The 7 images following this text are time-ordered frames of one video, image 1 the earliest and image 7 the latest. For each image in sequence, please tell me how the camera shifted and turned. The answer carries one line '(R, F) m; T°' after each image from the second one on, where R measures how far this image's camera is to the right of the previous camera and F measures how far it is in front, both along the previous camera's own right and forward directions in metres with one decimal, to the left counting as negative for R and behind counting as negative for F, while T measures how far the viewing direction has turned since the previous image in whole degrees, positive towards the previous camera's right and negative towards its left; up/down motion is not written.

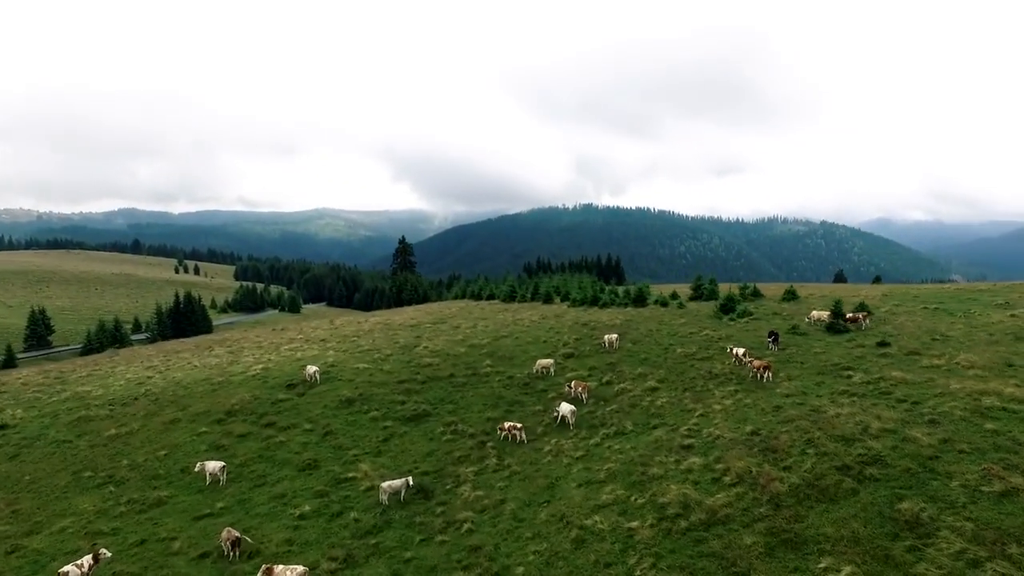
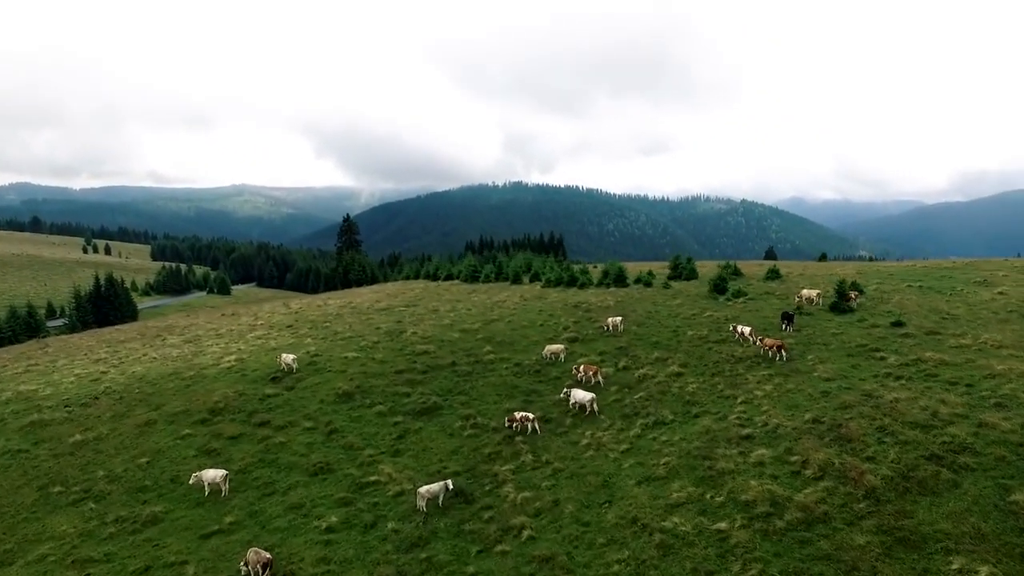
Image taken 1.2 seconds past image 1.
(-3.8, +2.1) m; +6°
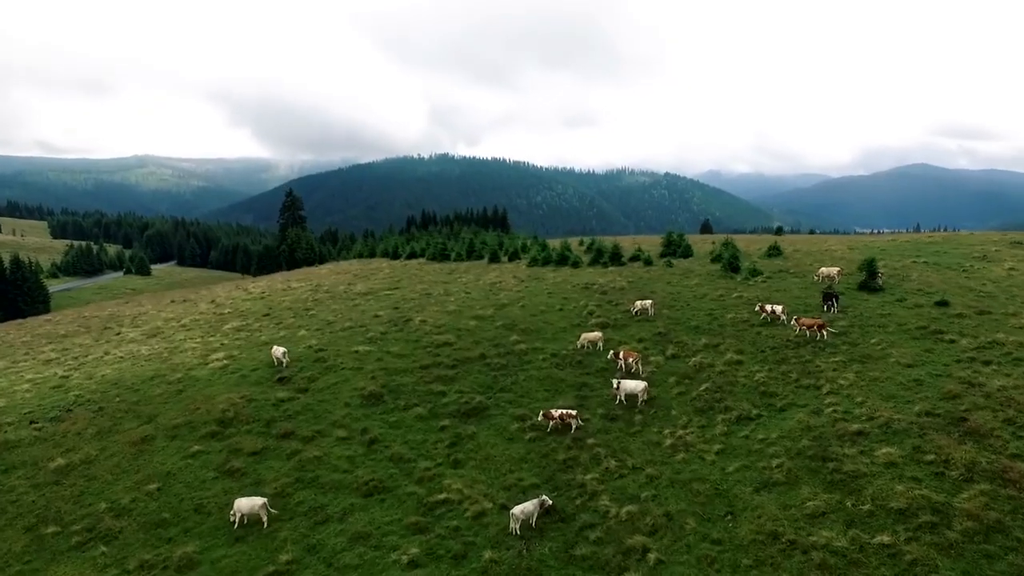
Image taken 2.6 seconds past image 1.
(-4.9, +2.9) m; +7°
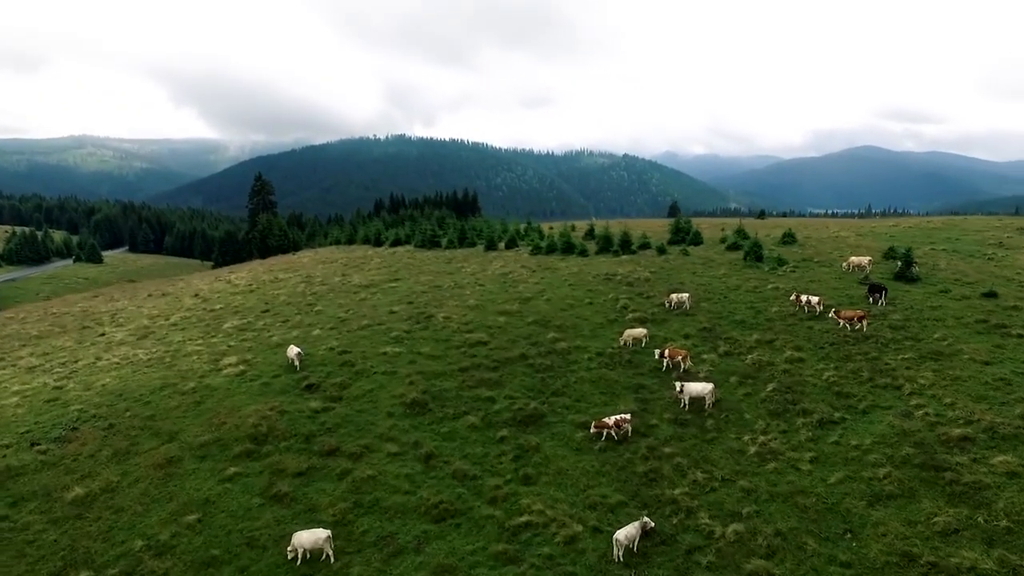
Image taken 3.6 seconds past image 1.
(-3.6, +1.9) m; +4°
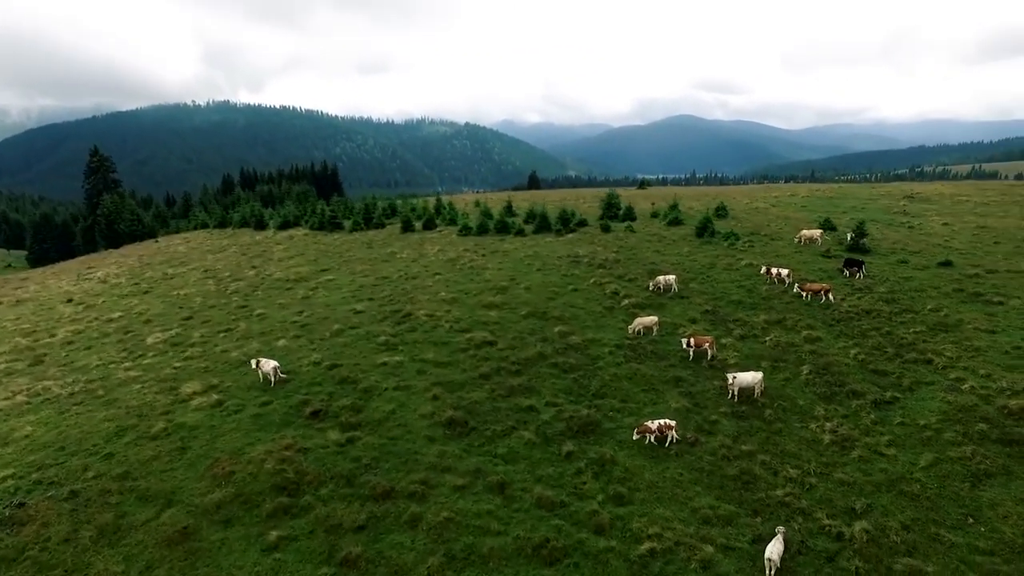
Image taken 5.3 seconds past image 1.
(-6.4, +3.2) m; +14°
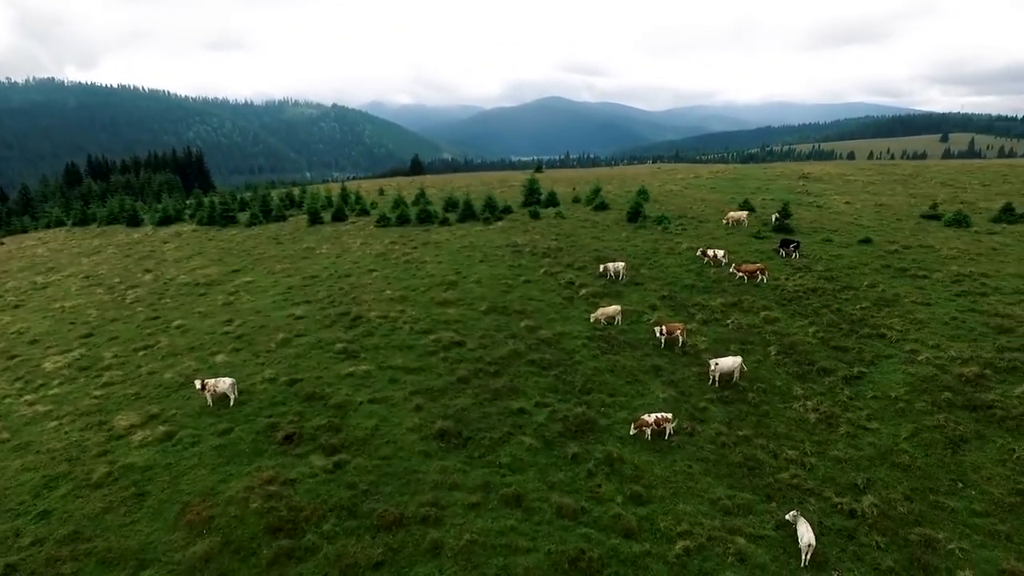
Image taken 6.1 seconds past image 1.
(-3.4, +1.5) m; +11°
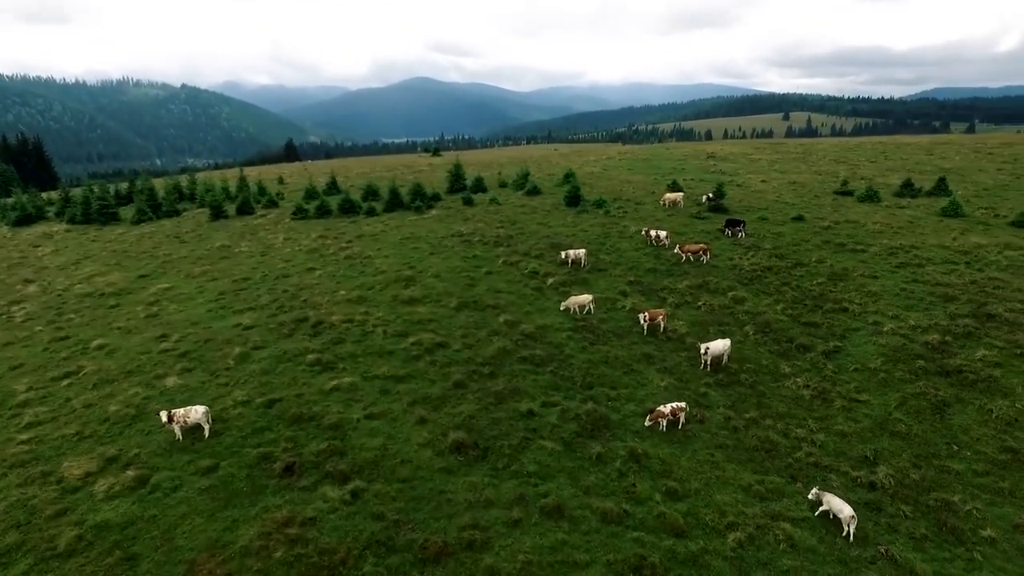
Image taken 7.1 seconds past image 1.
(-3.8, +1.6) m; +11°
